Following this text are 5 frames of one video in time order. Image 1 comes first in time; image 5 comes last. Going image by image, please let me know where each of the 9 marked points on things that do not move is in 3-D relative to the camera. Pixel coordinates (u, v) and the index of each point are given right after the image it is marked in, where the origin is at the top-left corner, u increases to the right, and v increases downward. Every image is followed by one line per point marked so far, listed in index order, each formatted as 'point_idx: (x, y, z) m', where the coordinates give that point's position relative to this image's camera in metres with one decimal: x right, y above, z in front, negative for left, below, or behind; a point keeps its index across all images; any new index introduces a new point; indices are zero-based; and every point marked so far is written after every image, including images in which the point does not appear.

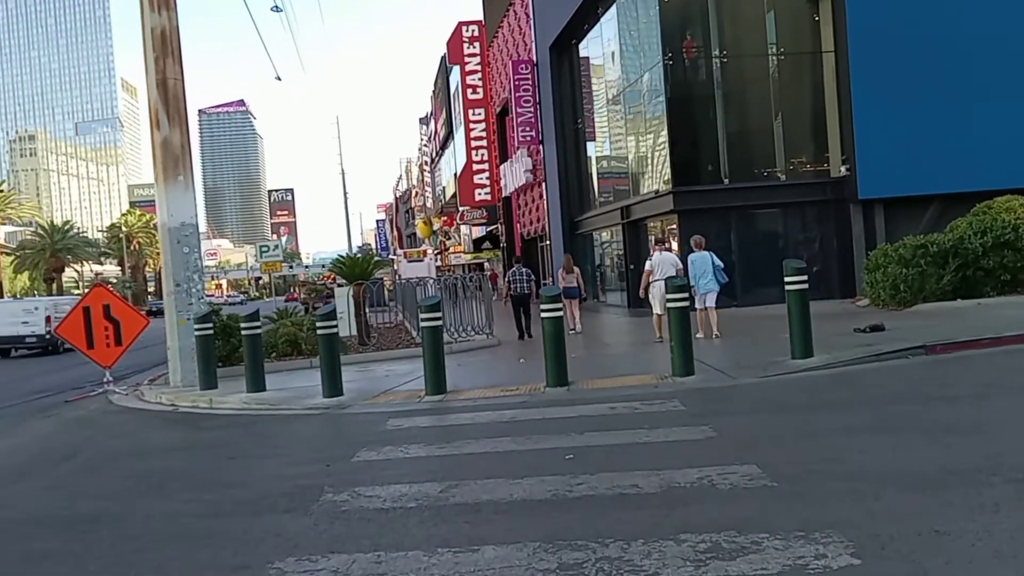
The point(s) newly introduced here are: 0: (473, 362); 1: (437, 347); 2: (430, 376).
0: (-1.2, -2.2, +14.7) m
1: (-1.7, -1.3, +11.4) m
2: (-1.9, -2.0, +11.4) m
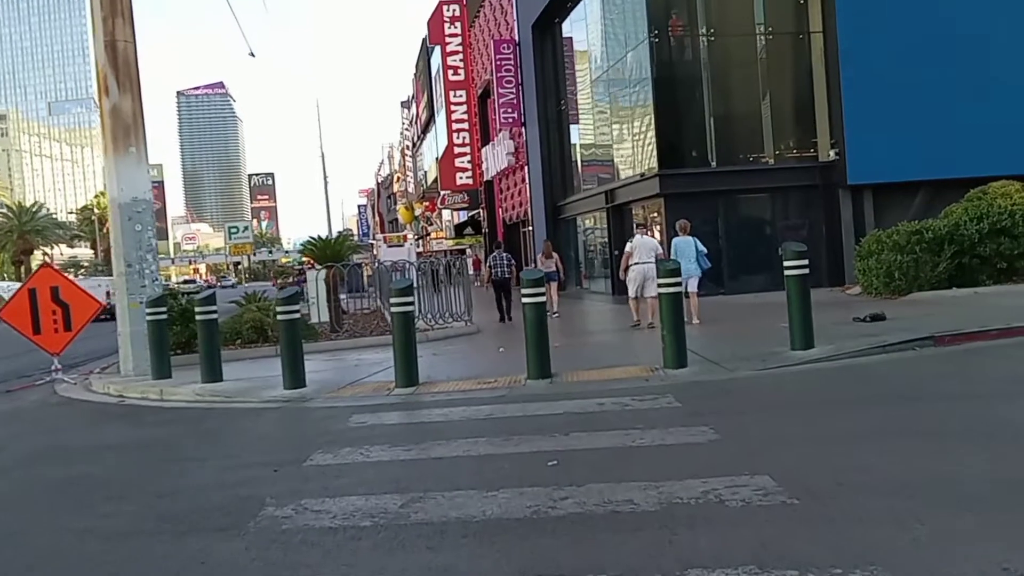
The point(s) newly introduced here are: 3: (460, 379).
0: (-1.7, -1.8, +13.7) m
1: (-2.1, -1.0, +10.4) m
2: (-2.3, -1.6, +10.5) m
3: (-1.1, -1.9, +10.5) m
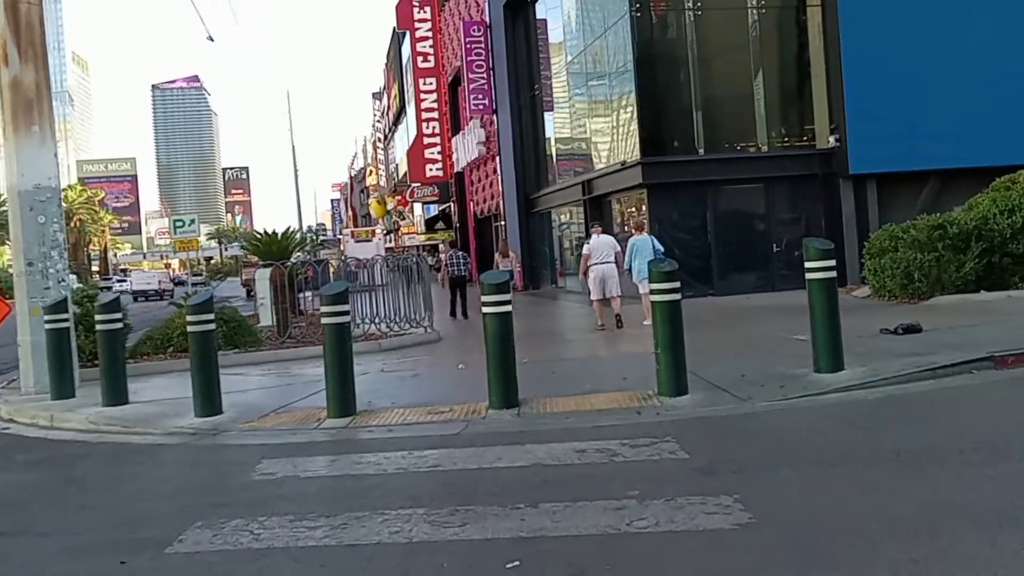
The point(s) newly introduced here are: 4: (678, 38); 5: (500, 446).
0: (-2.6, -1.8, +11.7) m
1: (-2.8, -1.1, +8.4) m
2: (-3.0, -1.7, +8.4) m
3: (-1.8, -2.0, +8.5) m
4: (+6.6, +9.7, +19.8) m
5: (-0.2, -2.0, +6.4) m
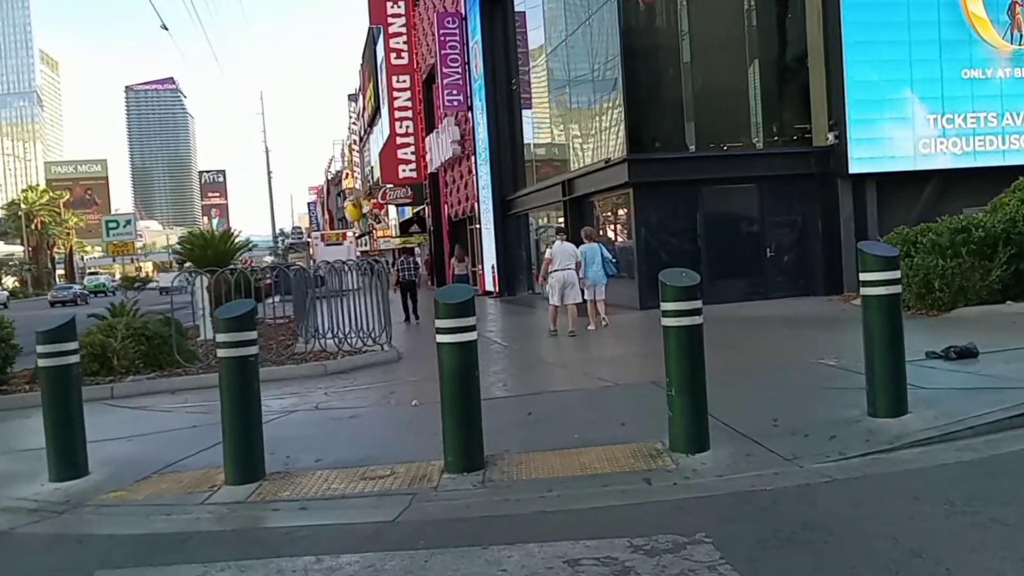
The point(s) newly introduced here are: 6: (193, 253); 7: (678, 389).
0: (-3.2, -2.1, +9.5) m
1: (-3.3, -1.3, +6.2) m
2: (-3.4, -2.0, +6.2) m
3: (-2.2, -2.2, +6.3) m
4: (+5.5, +9.4, +18.2) m
5: (-0.5, -2.2, +4.4) m
6: (-11.0, +1.1, +17.6) m
7: (+1.8, -1.1, +5.5) m
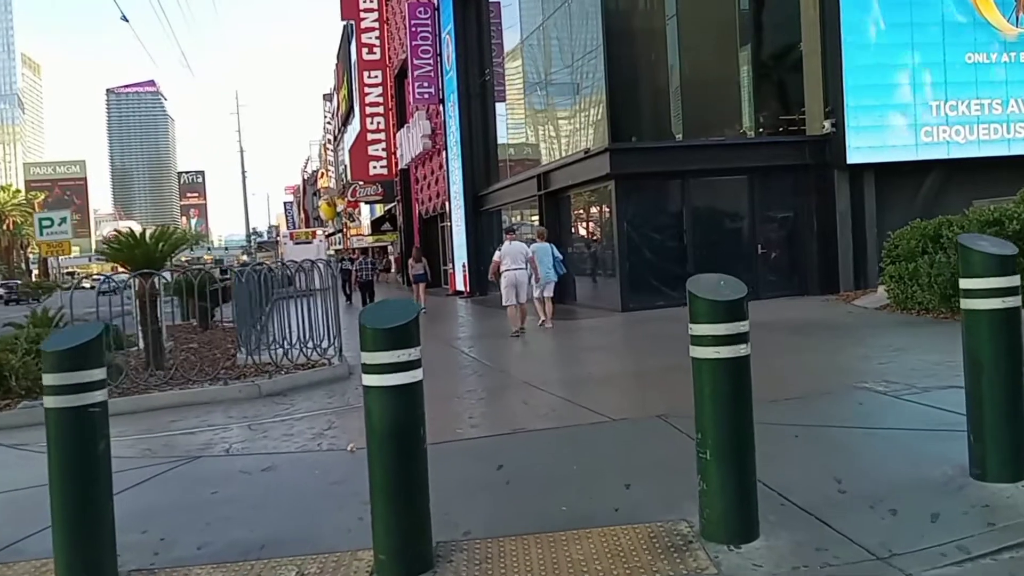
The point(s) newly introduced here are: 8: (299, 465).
0: (-3.6, -2.2, +7.5) m
1: (-3.6, -1.5, +4.2) m
2: (-3.7, -2.1, +4.2) m
3: (-2.5, -2.4, +4.4) m
4: (+4.6, +9.4, +16.5) m
5: (-0.7, -2.4, +2.5) m
6: (-11.9, +1.0, +15.3) m
7: (+1.5, -1.2, +3.8) m
8: (-2.5, -2.2, +6.2) m
